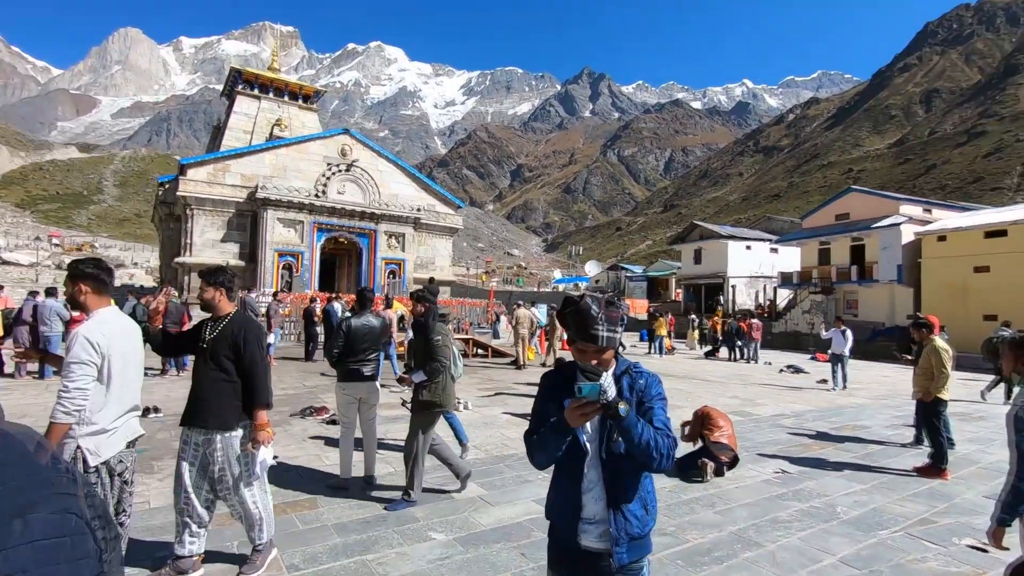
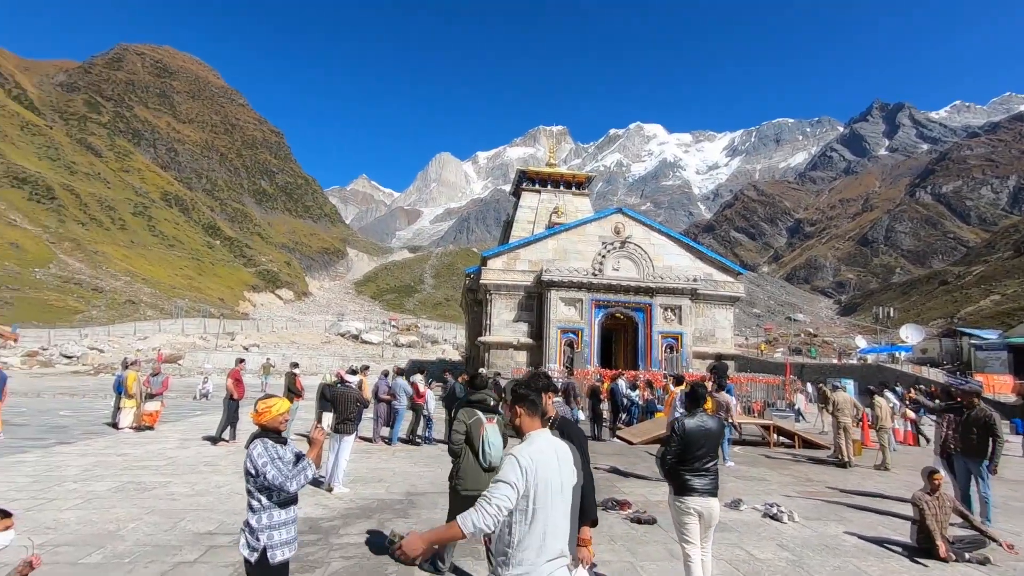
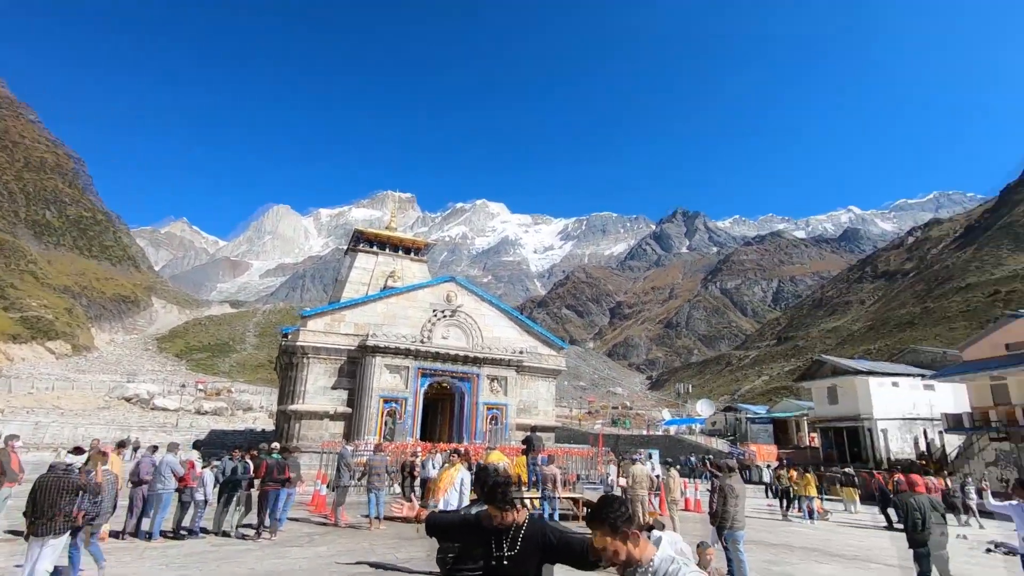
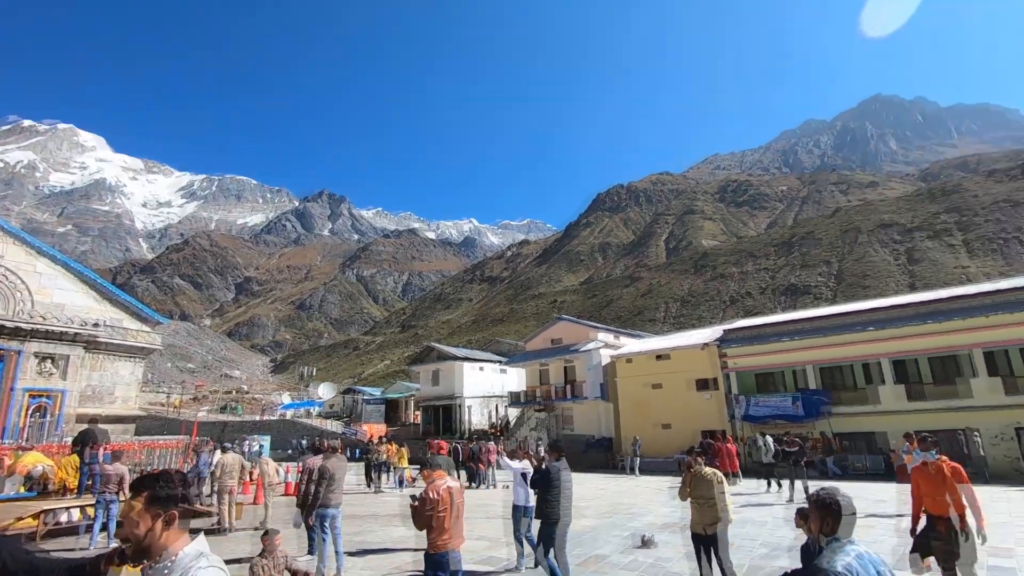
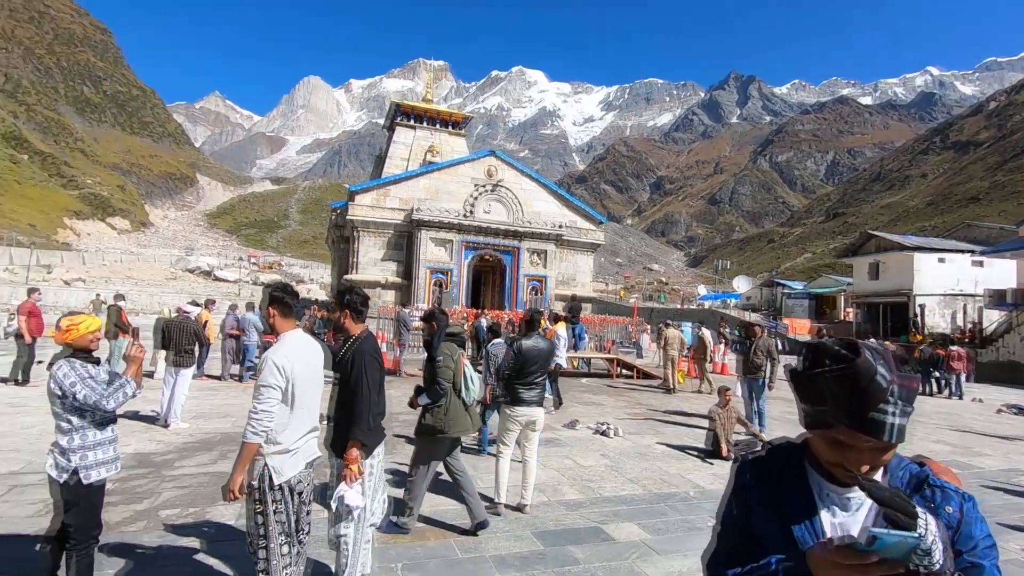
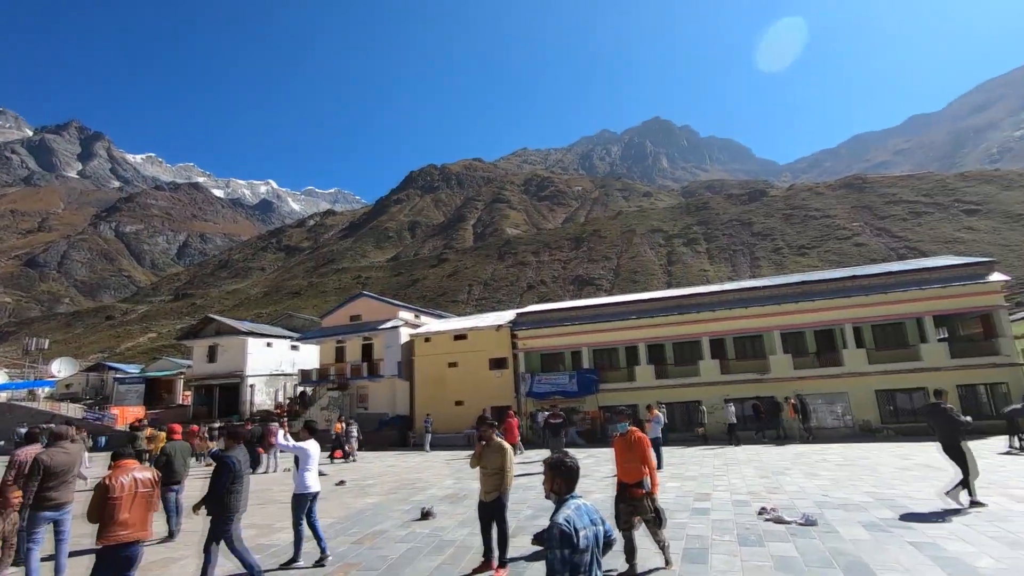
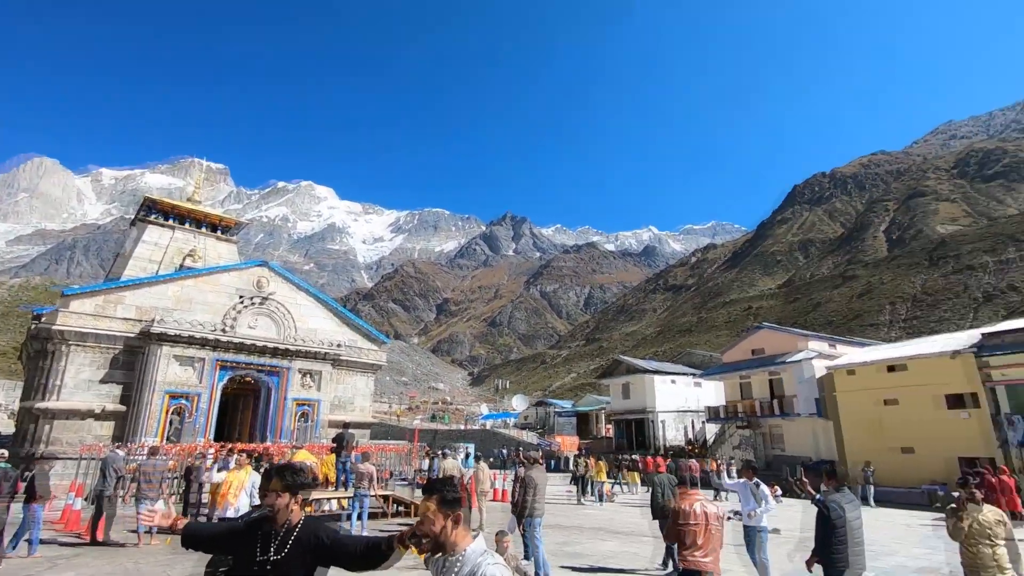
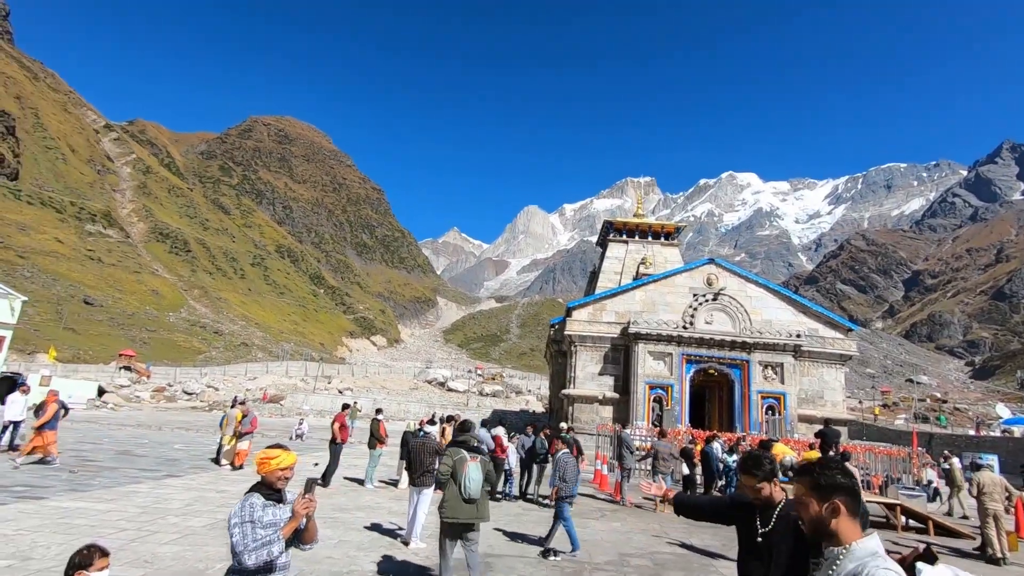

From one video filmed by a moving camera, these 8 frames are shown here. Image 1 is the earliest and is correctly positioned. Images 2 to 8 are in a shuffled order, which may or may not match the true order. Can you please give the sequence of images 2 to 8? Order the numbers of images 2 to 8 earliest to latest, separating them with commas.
5, 2, 8, 3, 7, 4, 6
